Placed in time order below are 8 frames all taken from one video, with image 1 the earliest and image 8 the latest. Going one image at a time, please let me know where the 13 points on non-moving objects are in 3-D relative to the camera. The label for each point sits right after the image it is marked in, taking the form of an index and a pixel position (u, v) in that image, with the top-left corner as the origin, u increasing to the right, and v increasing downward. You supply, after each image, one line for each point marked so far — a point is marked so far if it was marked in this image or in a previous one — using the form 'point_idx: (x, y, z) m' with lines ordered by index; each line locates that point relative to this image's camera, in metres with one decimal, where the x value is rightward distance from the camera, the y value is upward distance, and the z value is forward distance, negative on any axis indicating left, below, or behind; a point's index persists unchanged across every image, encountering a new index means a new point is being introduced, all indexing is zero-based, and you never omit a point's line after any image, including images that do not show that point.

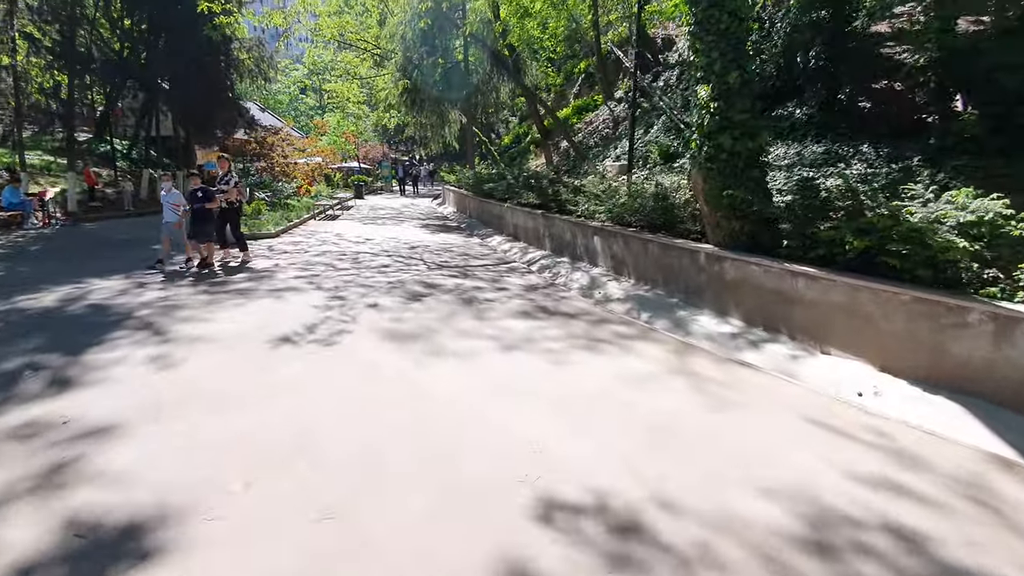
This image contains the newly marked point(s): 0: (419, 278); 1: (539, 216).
0: (-1.8, +0.2, +9.7) m
1: (+0.6, +1.9, +13.0) m
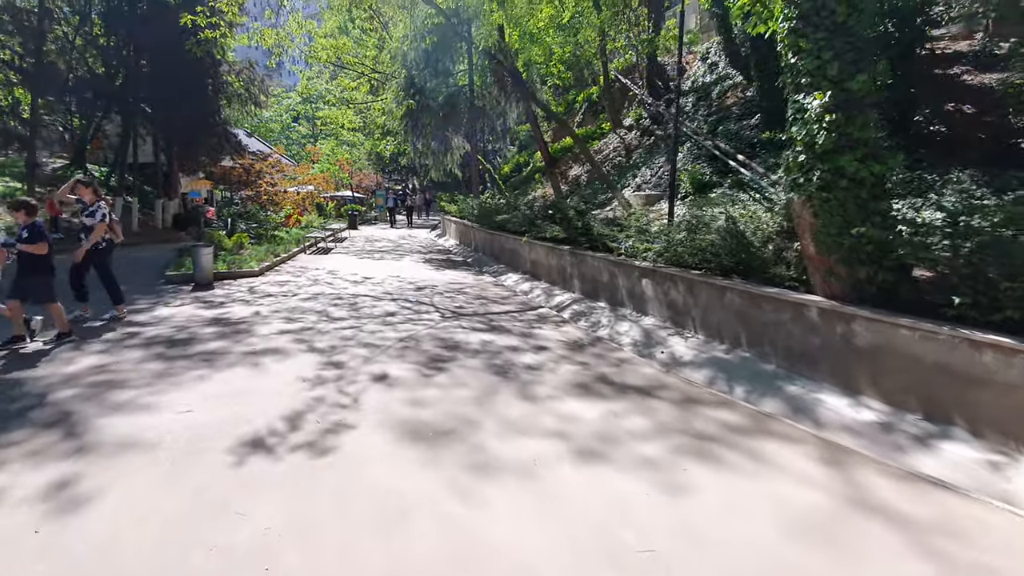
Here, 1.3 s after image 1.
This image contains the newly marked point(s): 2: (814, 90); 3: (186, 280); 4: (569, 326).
0: (-1.2, -0.7, +7.7) m
1: (+1.2, +0.8, +11.2) m
2: (+3.8, +2.5, +6.2) m
3: (-7.3, +0.2, +11.1) m
4: (+1.0, -0.7, +8.9) m
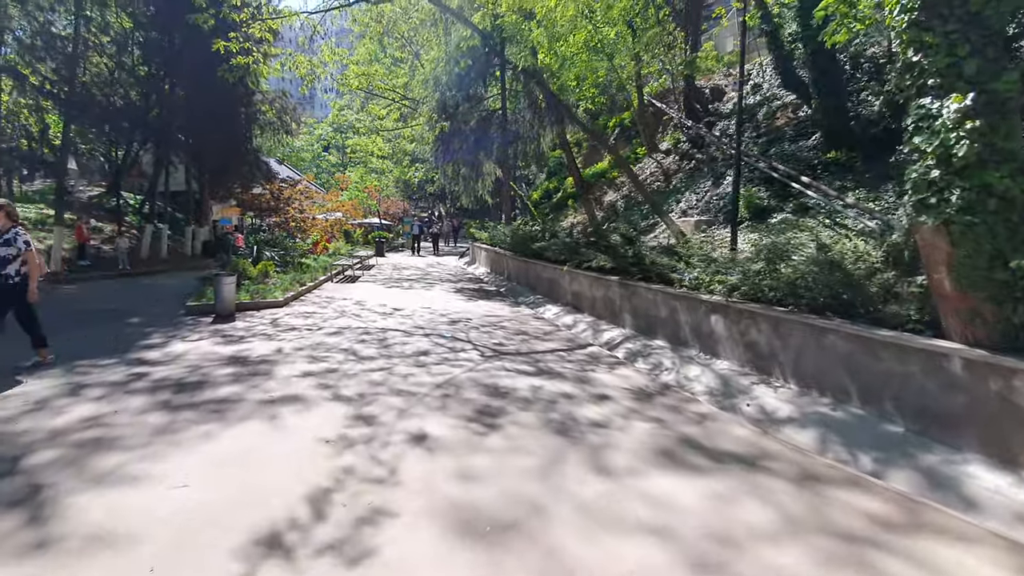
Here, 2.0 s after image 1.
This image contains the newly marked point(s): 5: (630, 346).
0: (-0.4, -1.2, +6.7) m
1: (+2.1, +0.1, +10.2) m
2: (+4.5, +2.0, +5.1) m
3: (-6.4, -0.5, +10.4) m
4: (+1.8, -1.3, +7.8) m
5: (+2.1, -1.0, +8.8) m
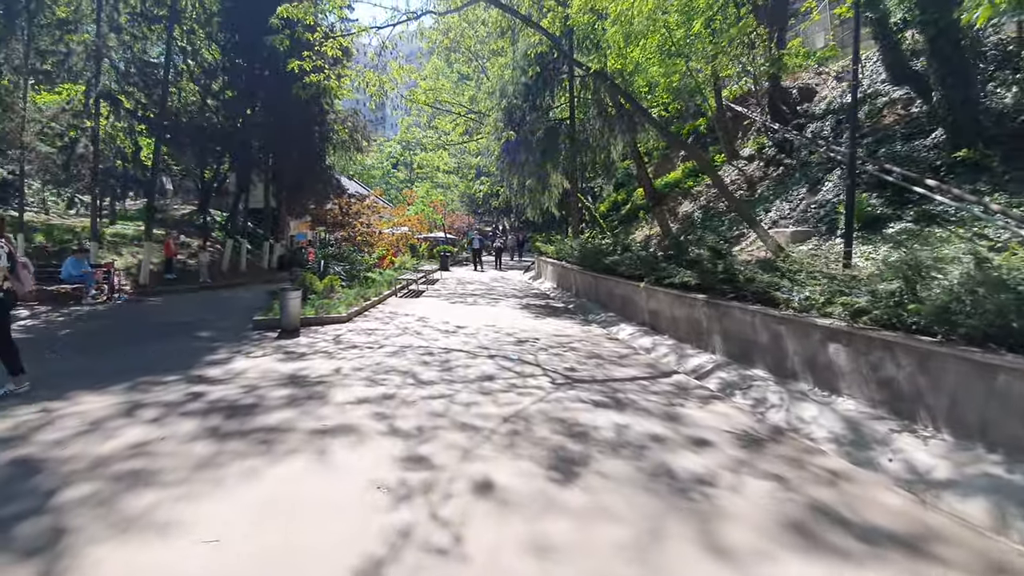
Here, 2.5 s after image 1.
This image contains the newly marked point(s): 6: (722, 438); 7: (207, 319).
0: (+0.5, -1.4, +5.9) m
1: (+3.4, -0.3, +9.0) m
2: (+5.2, +1.8, +3.7) m
3: (-5.0, -0.8, +10.3) m
4: (+2.8, -1.6, +6.7) m
5: (+3.3, -1.4, +7.7) m
6: (+2.2, -1.6, +5.3) m
7: (-6.9, -0.7, +11.3) m
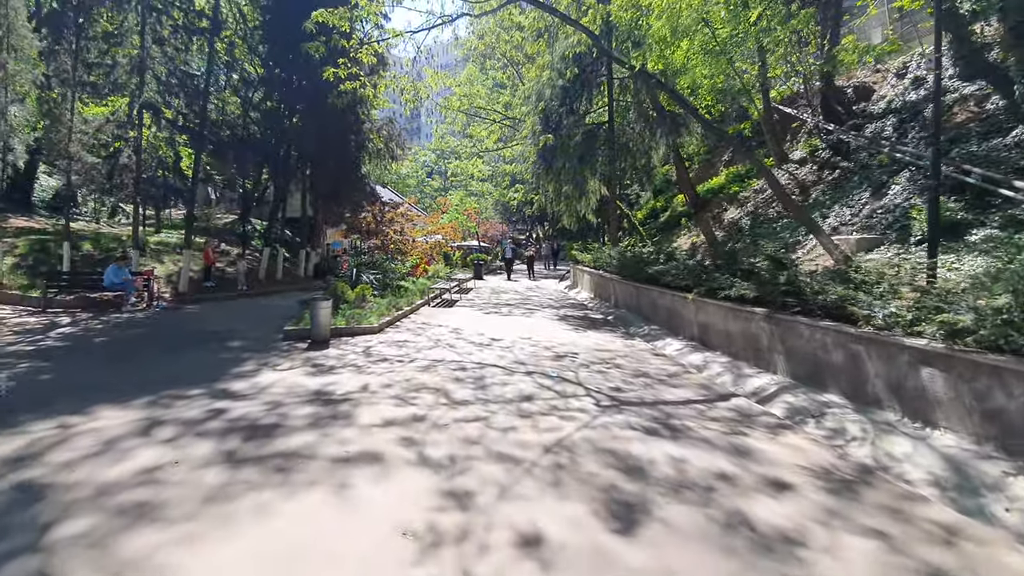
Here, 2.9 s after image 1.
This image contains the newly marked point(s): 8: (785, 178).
0: (+0.9, -1.6, +5.2) m
1: (+4.1, -0.5, +8.2) m
2: (+5.5, +1.7, +2.8) m
3: (-4.2, -1.0, +10.0) m
4: (+3.3, -1.7, +5.8) m
5: (+3.8, -1.5, +6.8) m
6: (+2.6, -1.7, +4.5) m
7: (-6.1, -0.9, +11.1) m
8: (+10.8, +4.3, +19.7) m
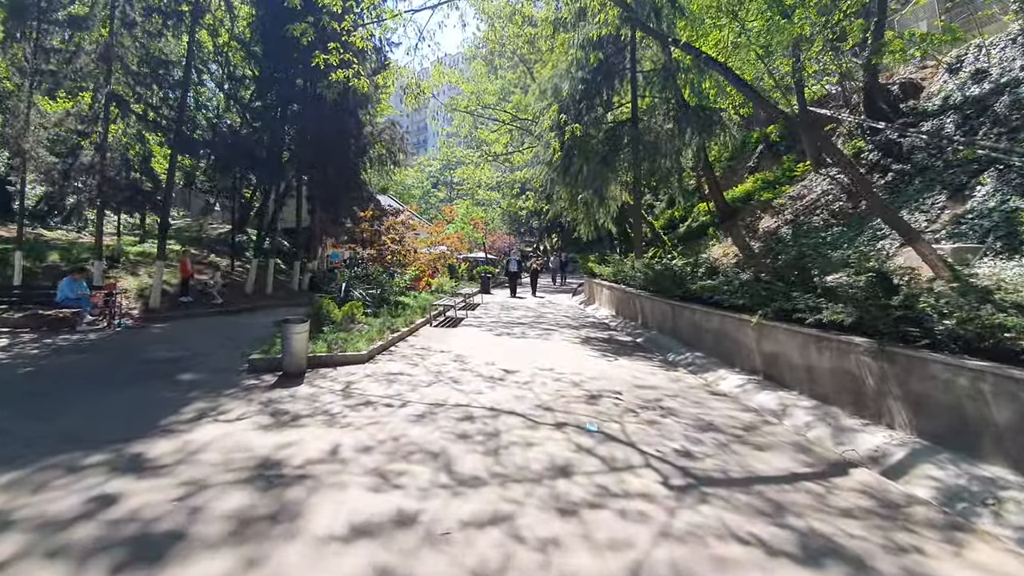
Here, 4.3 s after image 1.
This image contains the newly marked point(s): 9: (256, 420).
0: (+1.2, -1.8, +3.2) m
1: (+4.4, -0.8, +6.2) m
2: (+5.7, +1.5, +0.9) m
3: (-3.9, -1.3, +8.1) m
4: (+3.6, -2.0, +3.8) m
5: (+4.1, -1.8, +4.8) m
6: (+2.9, -1.9, +2.5) m
7: (-5.8, -1.2, +9.2) m
8: (+11.3, +3.7, +17.7) m
9: (-3.1, -1.6, +5.9) m
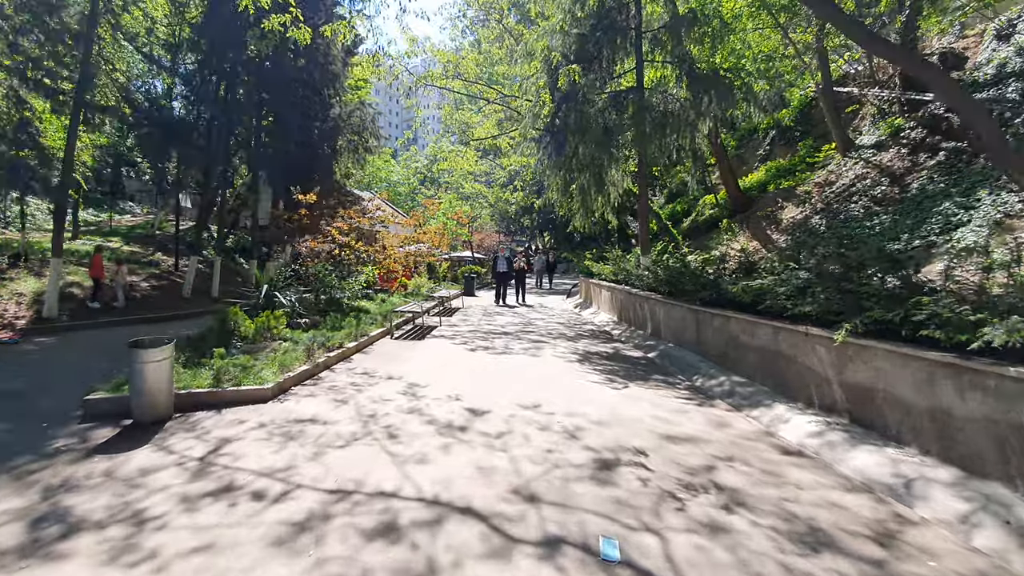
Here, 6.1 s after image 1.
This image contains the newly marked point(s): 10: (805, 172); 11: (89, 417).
0: (+0.9, -1.8, +0.6) m
1: (+4.0, -0.8, +3.7) m
2: (+5.5, +1.5, -1.6) m
3: (-4.3, -1.3, +5.4) m
4: (+3.3, -2.0, +1.3) m
5: (+3.8, -1.8, +2.2) m
6: (+2.6, -2.0, -0.1) m
7: (-6.1, -1.3, +6.5) m
8: (+10.8, +3.7, +15.3) m
9: (-3.4, -1.6, +3.3) m
10: (+10.8, +4.3, +18.3) m
11: (-4.5, -1.3, +5.3) m
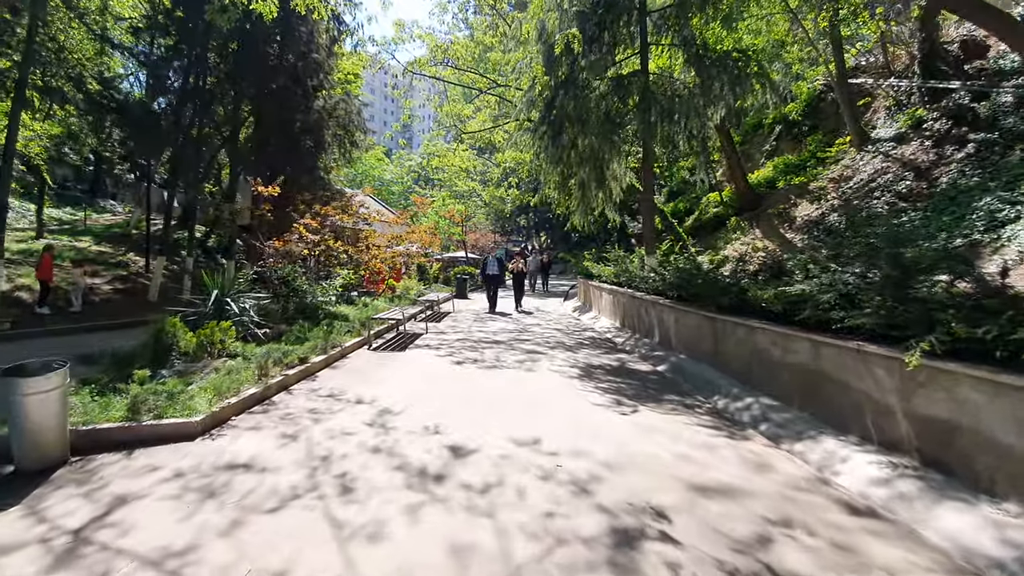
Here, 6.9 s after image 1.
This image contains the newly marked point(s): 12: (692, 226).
0: (+0.8, -1.9, -0.5) m
1: (+4.0, -0.9, +2.6) m
2: (+5.4, +1.4, -2.7) m
3: (-4.4, -1.4, +4.2) m
4: (+3.3, -2.1, +0.2) m
5: (+3.7, -1.9, +1.1) m
6: (+2.6, -2.0, -1.2) m
7: (-6.2, -1.4, +5.3) m
8: (+10.6, +3.7, +14.2) m
9: (-3.4, -1.7, +2.1) m
10: (+10.6, +4.2, +17.3) m
11: (-4.6, -1.4, +4.2) m
12: (+7.1, +2.4, +19.3) m
